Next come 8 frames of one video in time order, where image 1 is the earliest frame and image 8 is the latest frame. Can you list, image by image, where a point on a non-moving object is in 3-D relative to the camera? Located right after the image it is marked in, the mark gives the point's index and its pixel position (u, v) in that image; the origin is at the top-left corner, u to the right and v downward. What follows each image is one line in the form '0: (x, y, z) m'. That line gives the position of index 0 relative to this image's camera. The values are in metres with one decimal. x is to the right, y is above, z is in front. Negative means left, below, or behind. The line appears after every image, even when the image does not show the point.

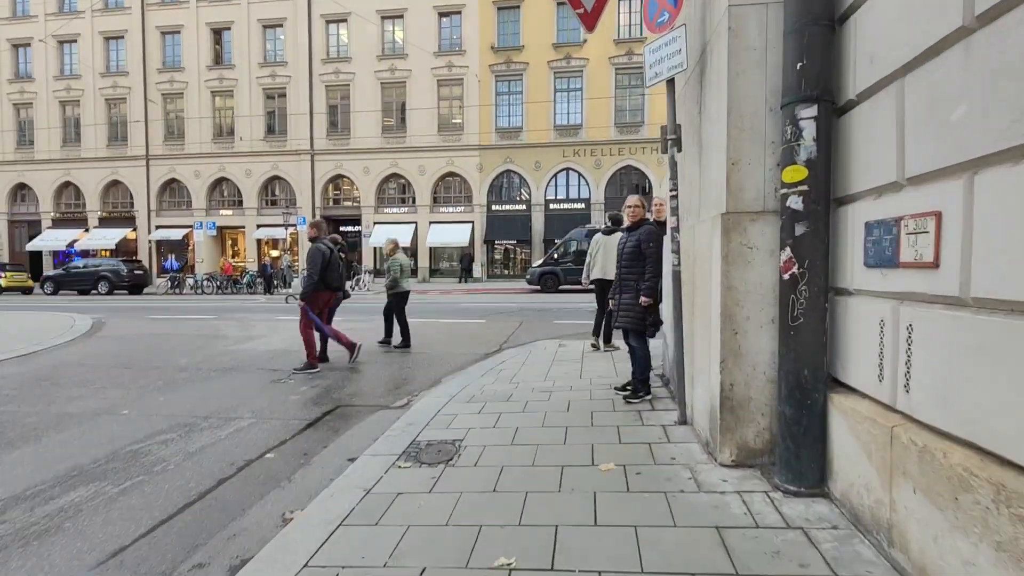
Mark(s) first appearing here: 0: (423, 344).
0: (-1.5, -1.0, +9.4) m
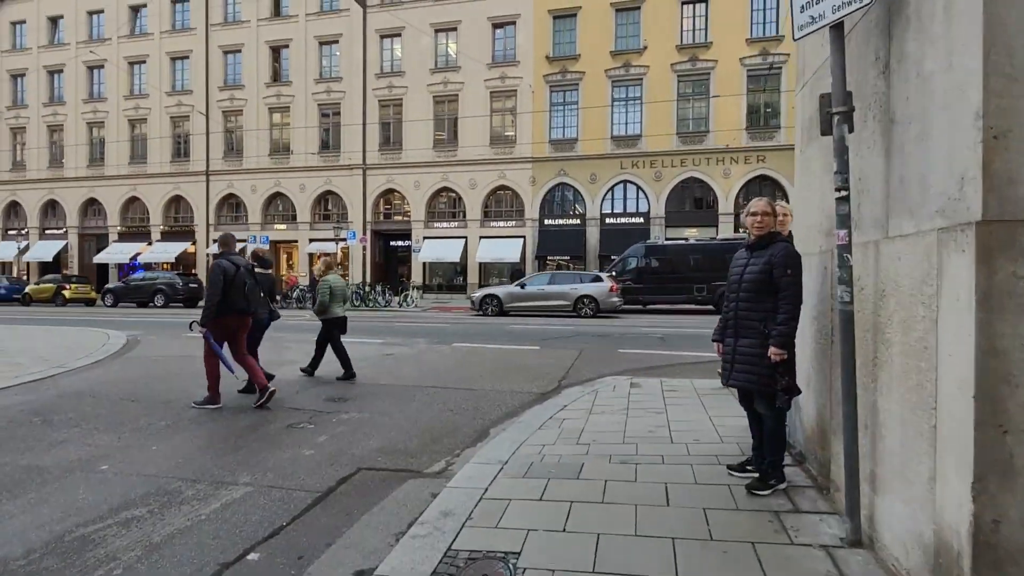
0: (-0.6, -1.3, +8.1) m
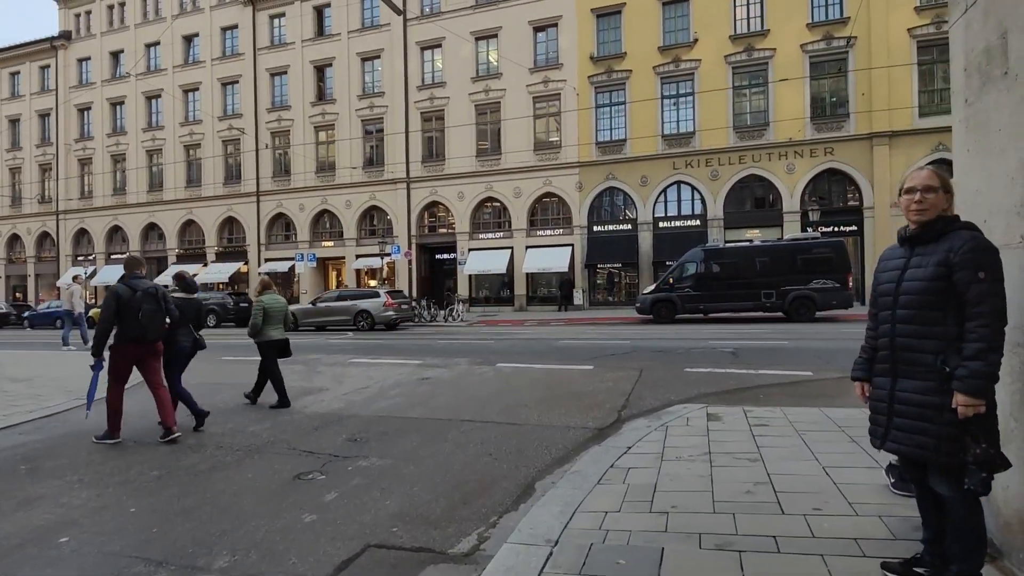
0: (0.0, -1.5, +6.9) m
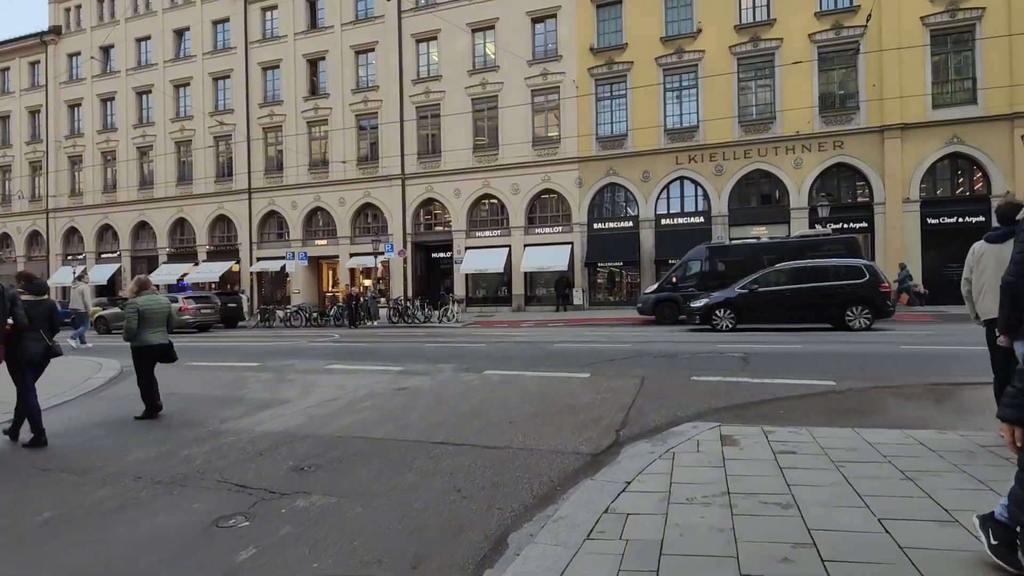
0: (-0.2, -1.5, +6.0) m
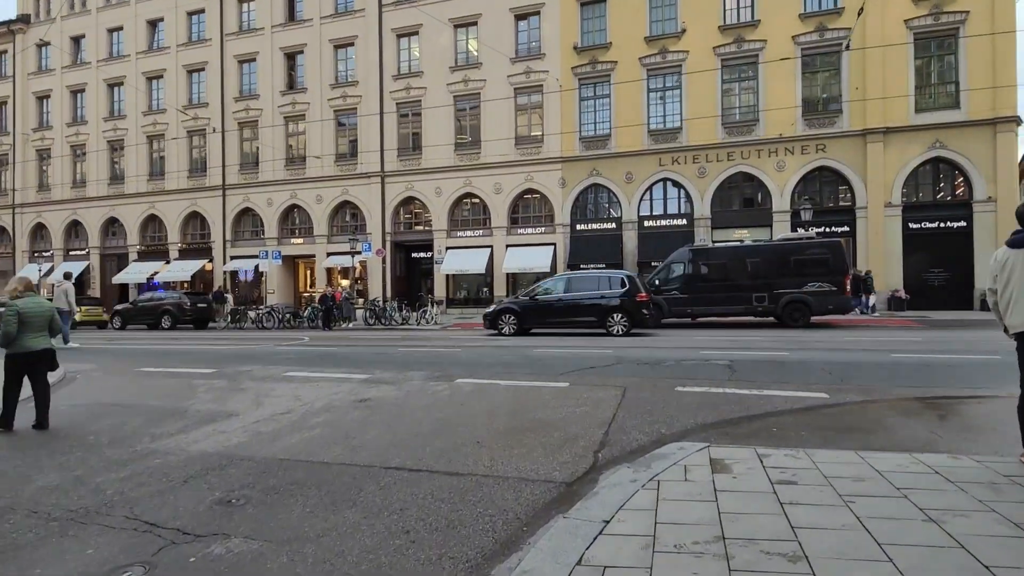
0: (-0.5, -1.6, +5.3) m
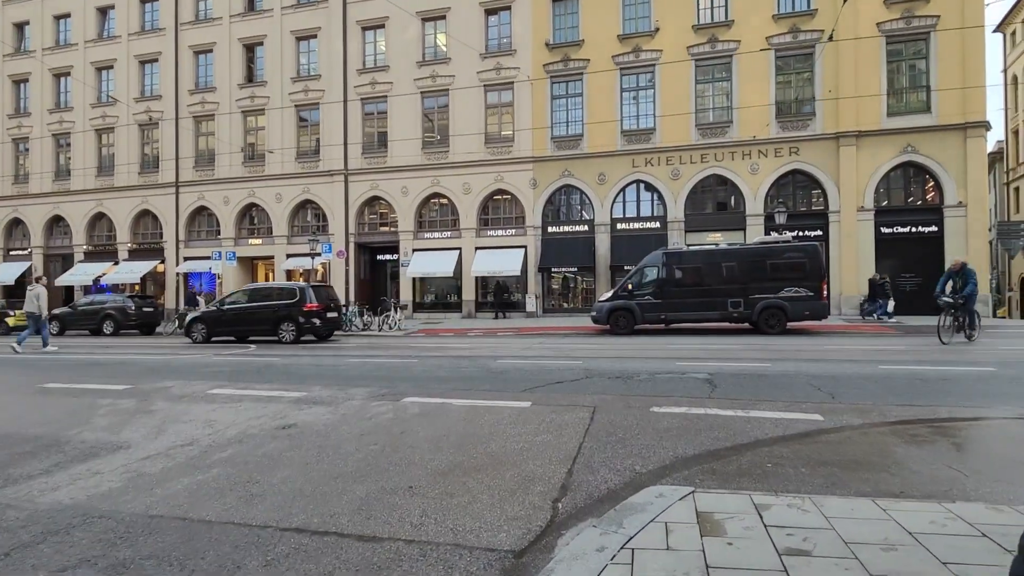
0: (-1.0, -1.6, +4.2) m
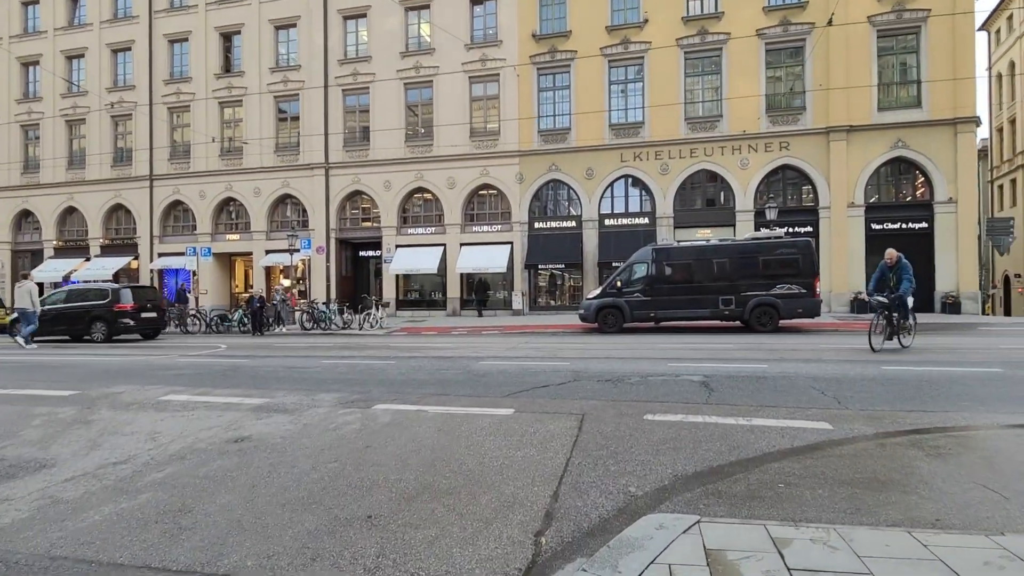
0: (-1.1, -1.6, +3.6) m
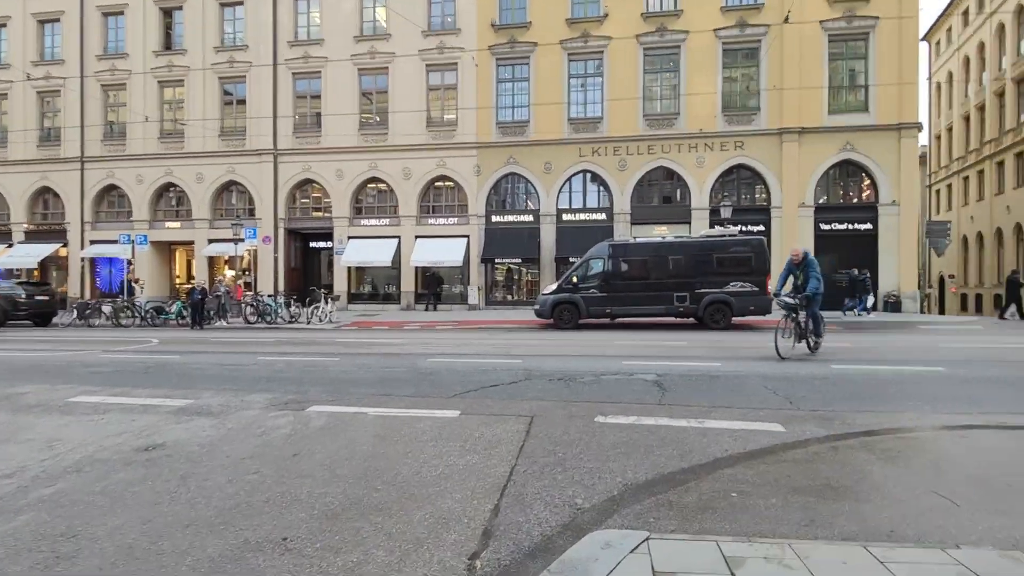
0: (-1.5, -1.6, +3.1) m
